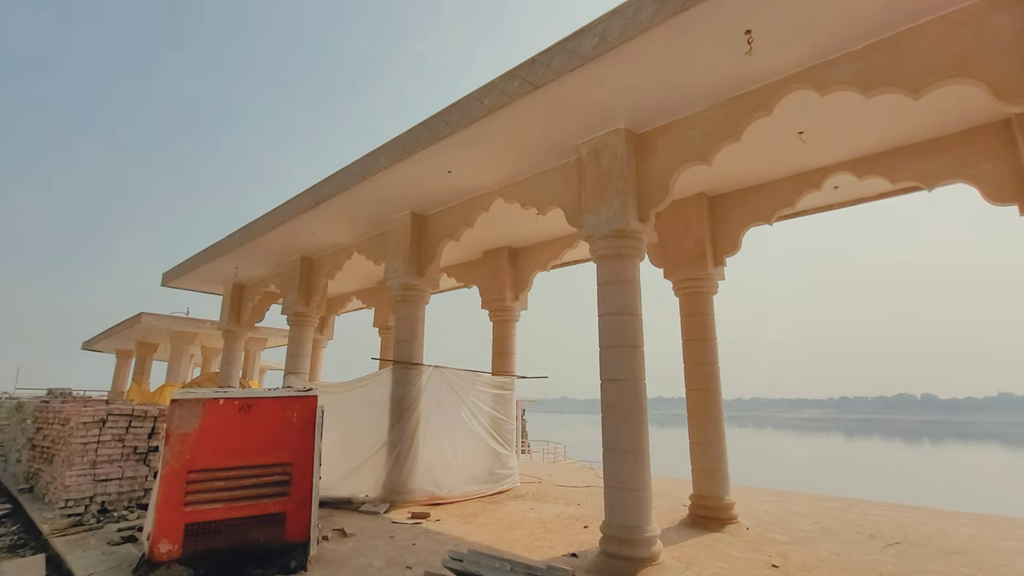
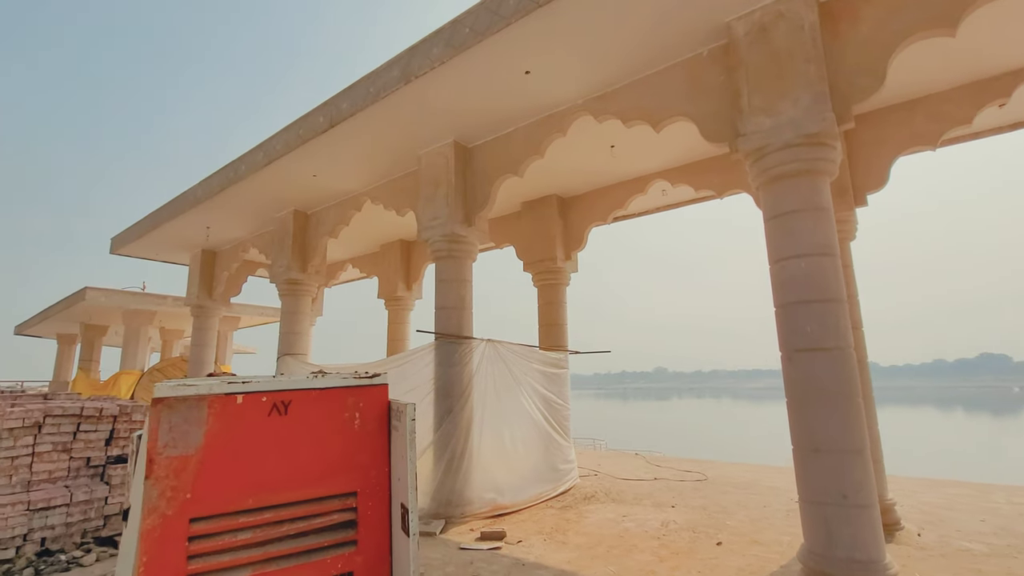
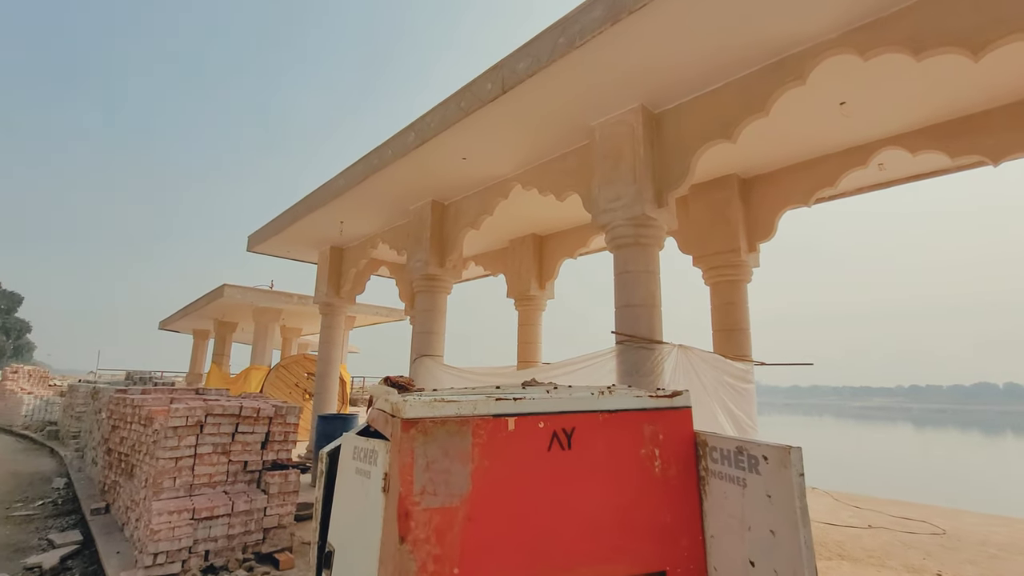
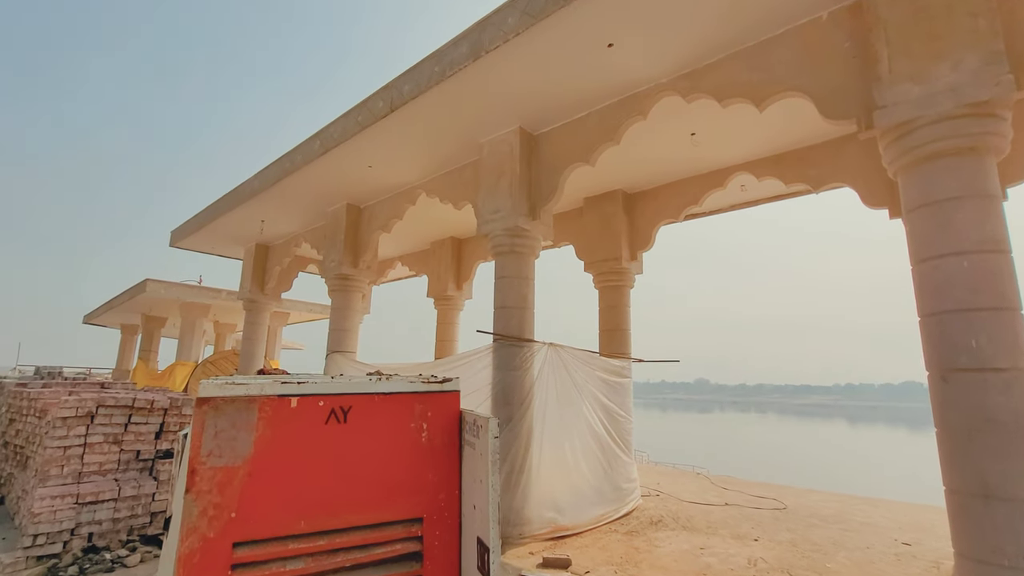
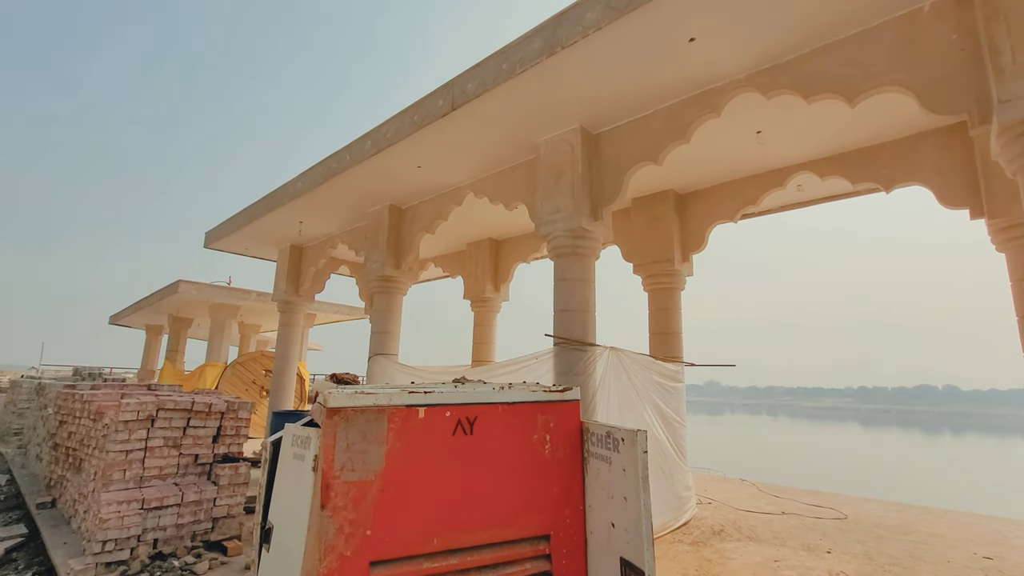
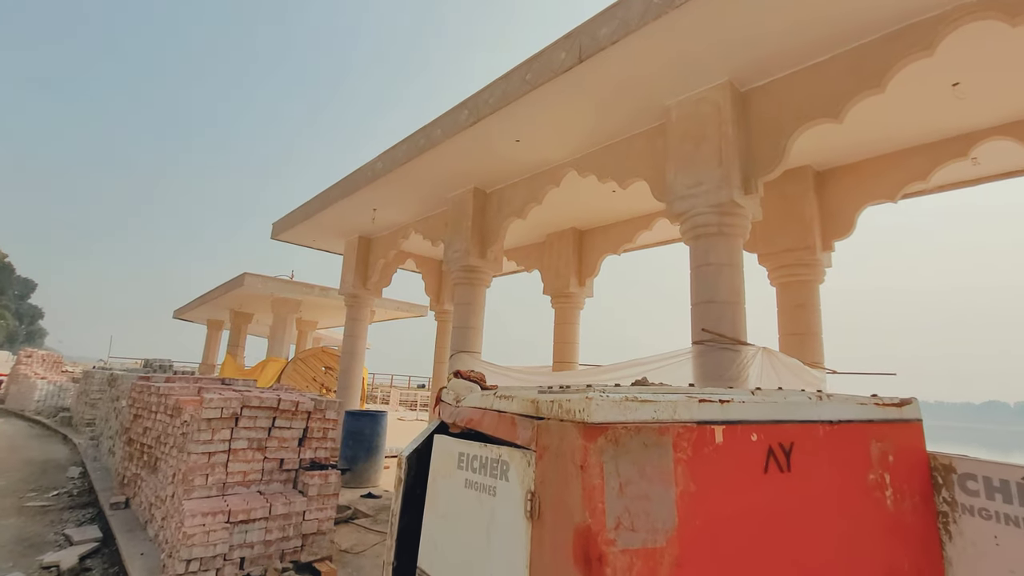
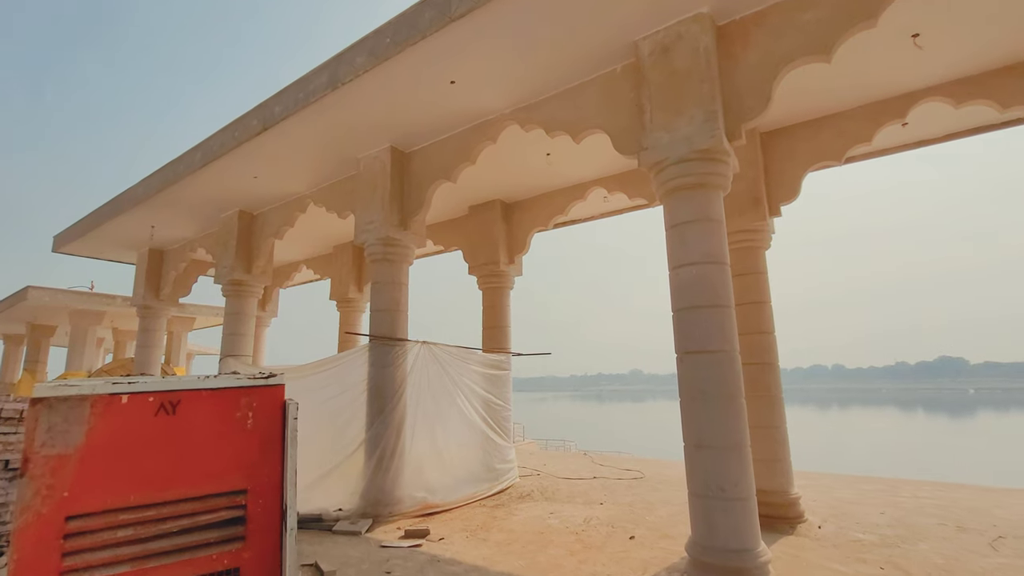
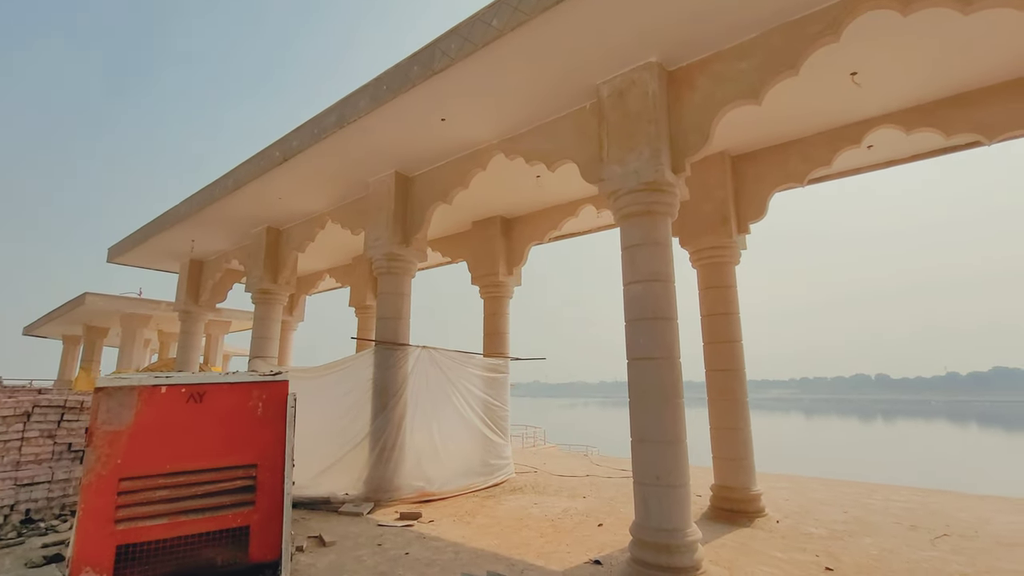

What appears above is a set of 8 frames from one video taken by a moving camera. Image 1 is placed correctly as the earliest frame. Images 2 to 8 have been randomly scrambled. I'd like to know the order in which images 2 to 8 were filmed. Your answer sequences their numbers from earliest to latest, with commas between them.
8, 7, 2, 4, 5, 3, 6
